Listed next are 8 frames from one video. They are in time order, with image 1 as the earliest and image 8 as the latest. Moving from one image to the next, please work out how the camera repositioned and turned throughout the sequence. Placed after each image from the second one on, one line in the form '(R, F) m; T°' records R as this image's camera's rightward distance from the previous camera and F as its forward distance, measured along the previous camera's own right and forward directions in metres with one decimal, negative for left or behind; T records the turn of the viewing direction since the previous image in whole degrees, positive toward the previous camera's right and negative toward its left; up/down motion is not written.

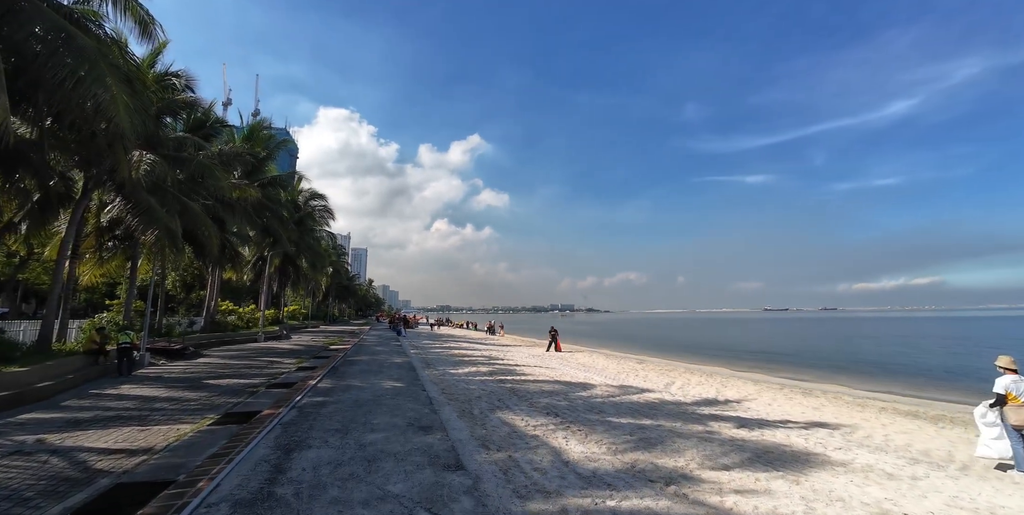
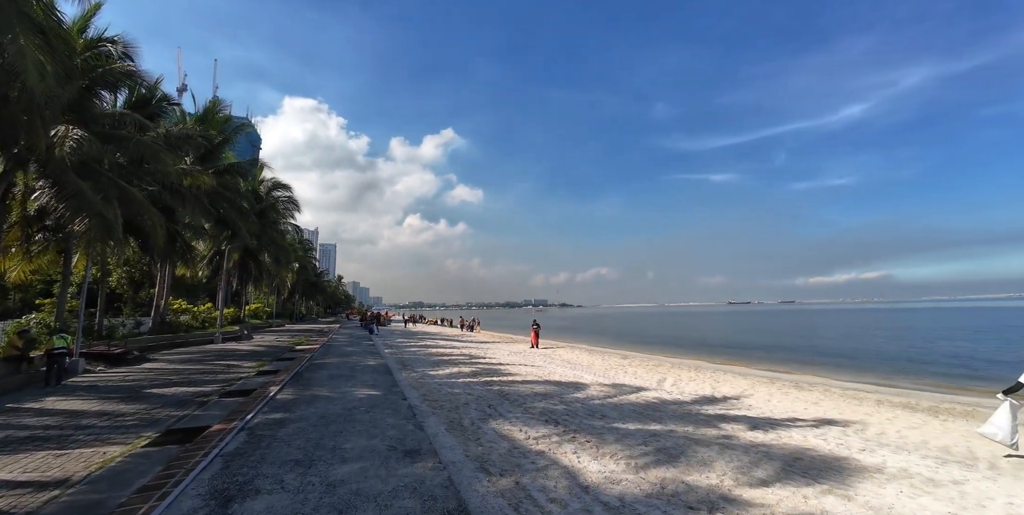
(-0.3, +1.0) m; +4°
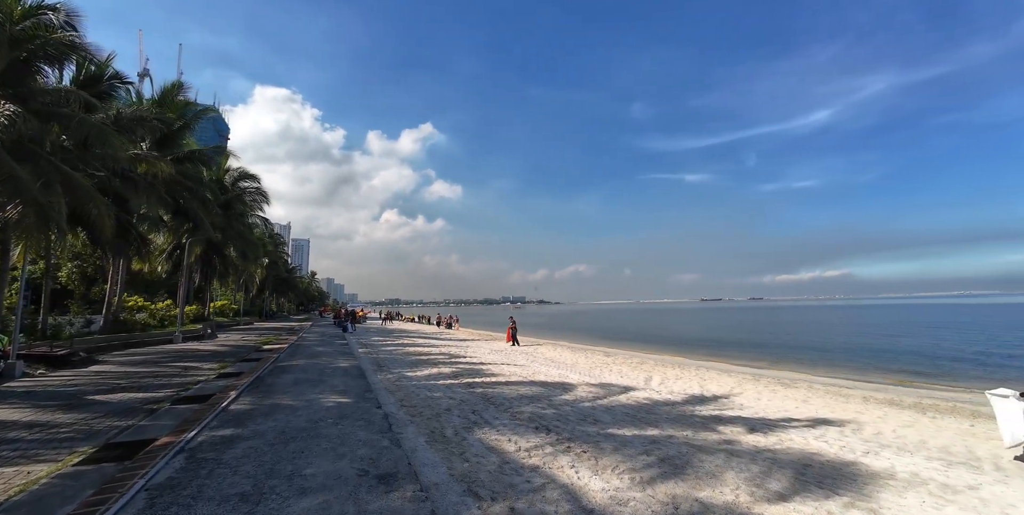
(-0.1, +0.6) m; +3°
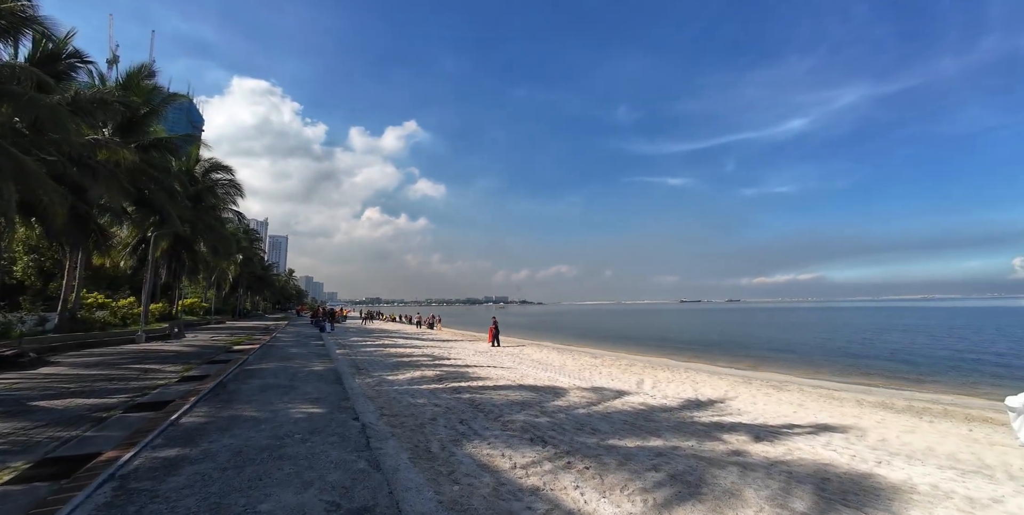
(-0.2, +0.6) m; +2°
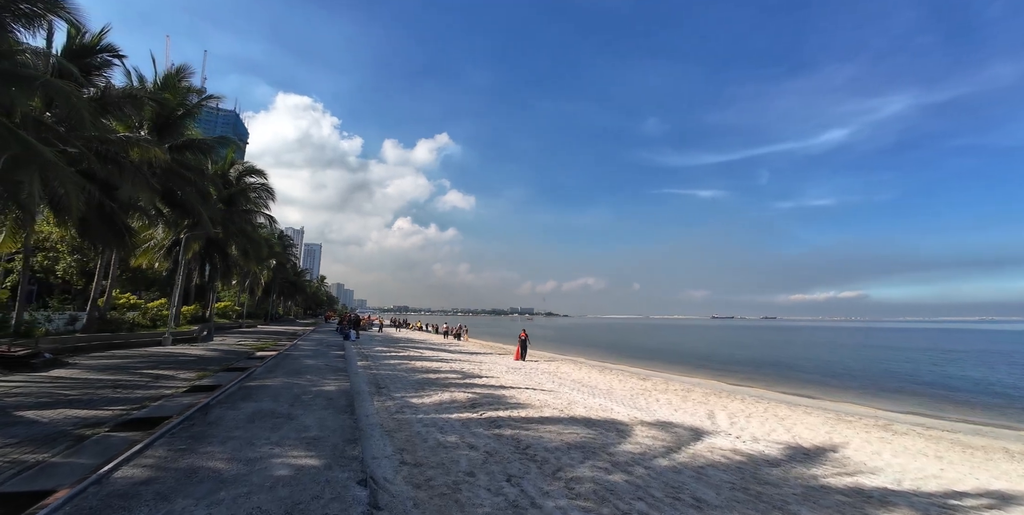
(-0.4, +1.7) m; -4°
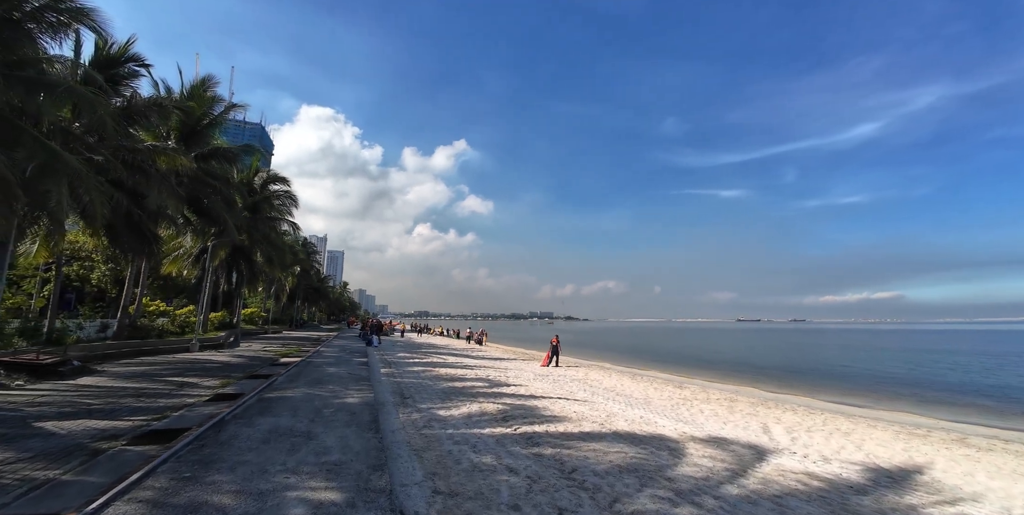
(-0.2, +0.6) m; -3°
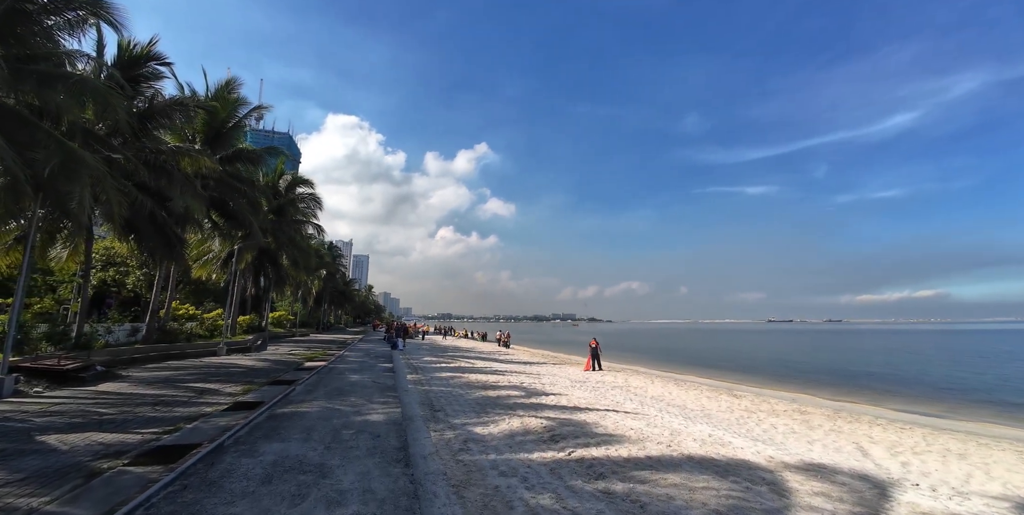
(-0.4, +1.1) m; -3°
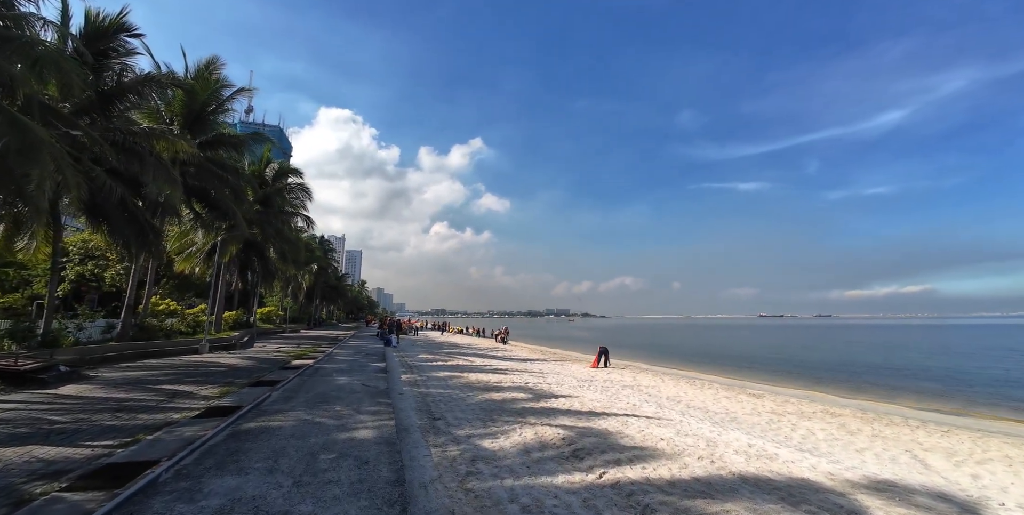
(-0.3, +1.1) m; +1°
